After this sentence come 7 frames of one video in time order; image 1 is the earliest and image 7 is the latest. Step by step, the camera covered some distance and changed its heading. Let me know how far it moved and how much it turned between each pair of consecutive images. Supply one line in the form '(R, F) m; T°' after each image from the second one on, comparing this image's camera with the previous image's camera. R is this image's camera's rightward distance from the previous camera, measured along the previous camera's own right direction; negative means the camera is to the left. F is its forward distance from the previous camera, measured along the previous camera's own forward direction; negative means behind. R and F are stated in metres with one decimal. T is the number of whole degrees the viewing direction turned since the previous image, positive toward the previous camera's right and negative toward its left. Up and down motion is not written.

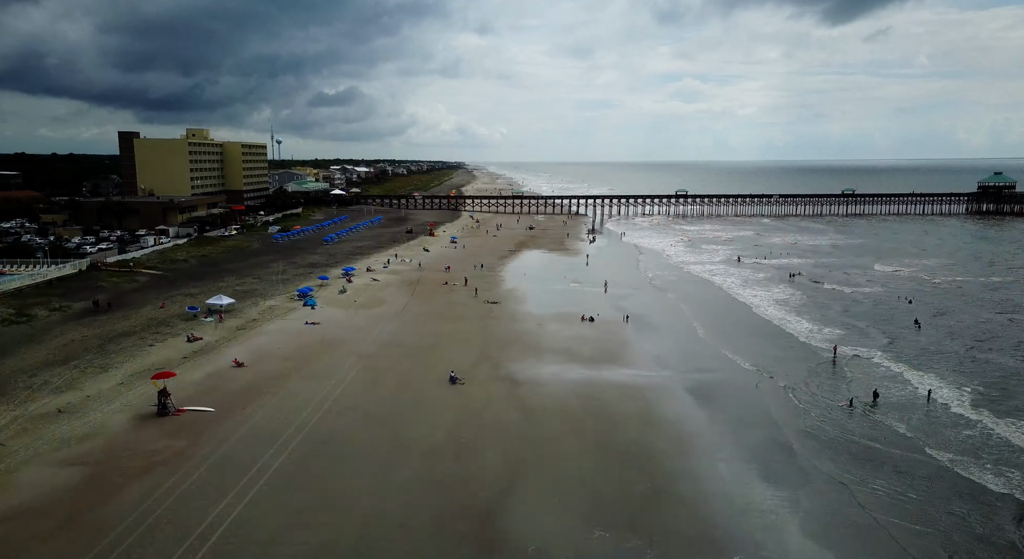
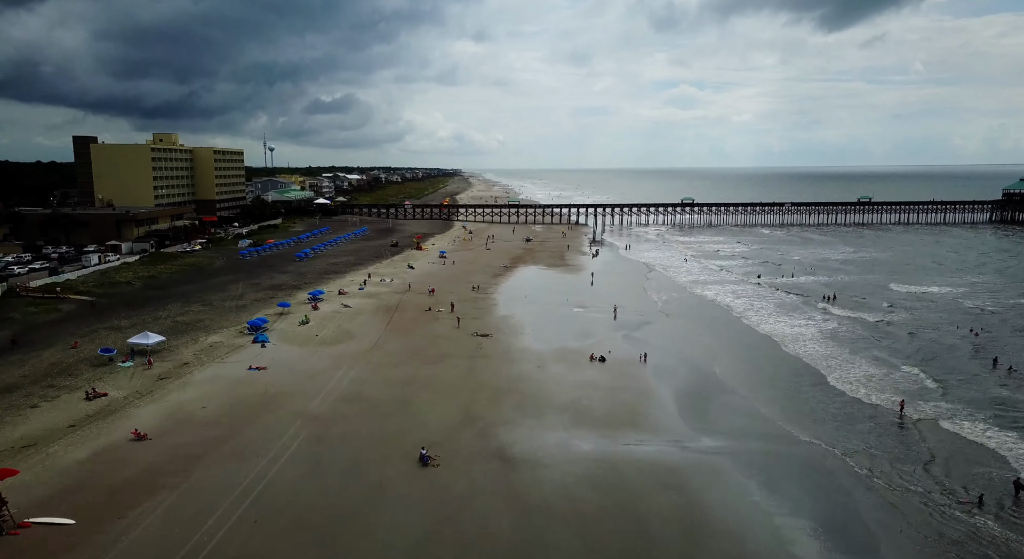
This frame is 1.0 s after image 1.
(+0.2, +5.9) m; 0°
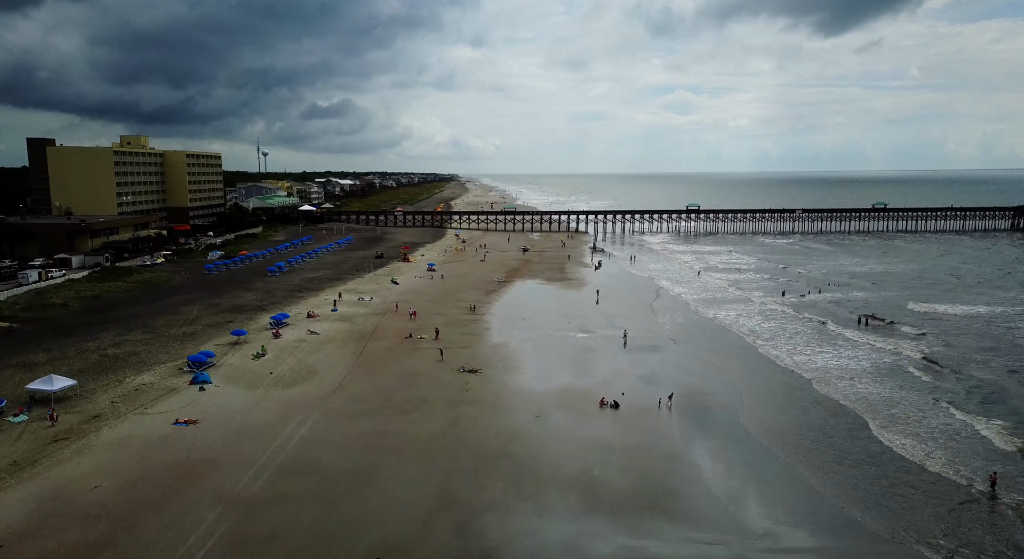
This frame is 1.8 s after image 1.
(+0.2, +4.9) m; 0°
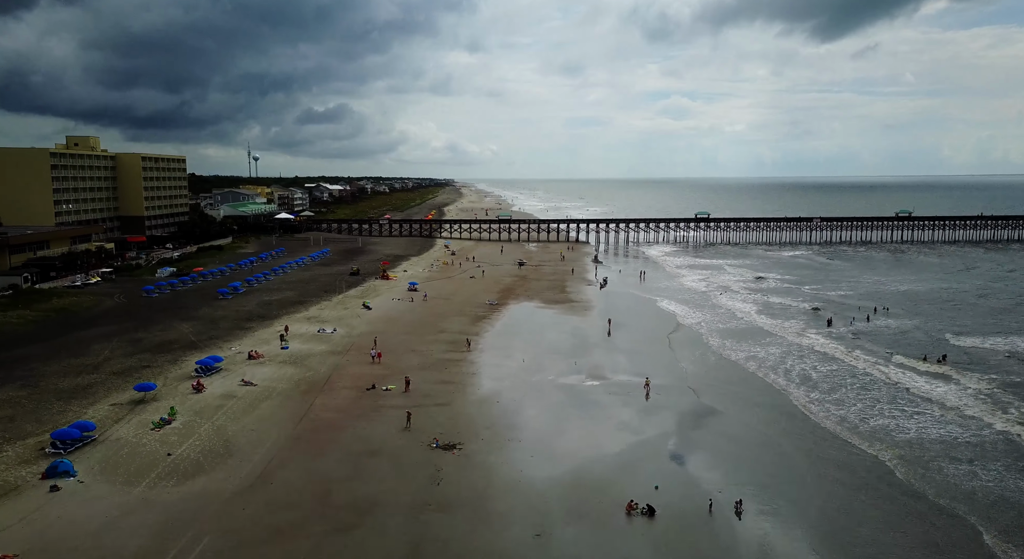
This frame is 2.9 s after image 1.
(+0.2, +6.8) m; 0°
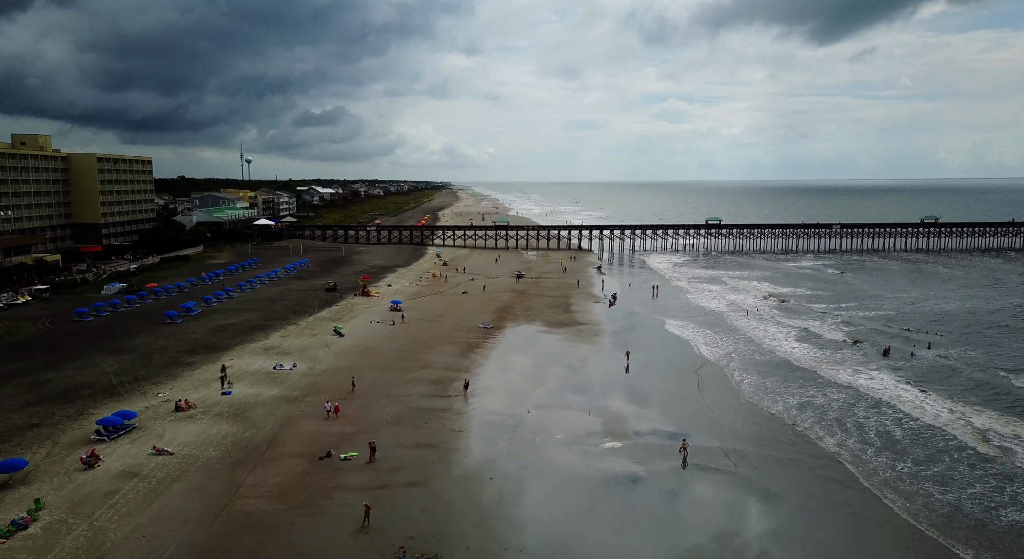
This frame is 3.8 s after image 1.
(0.0, +5.8) m; 0°
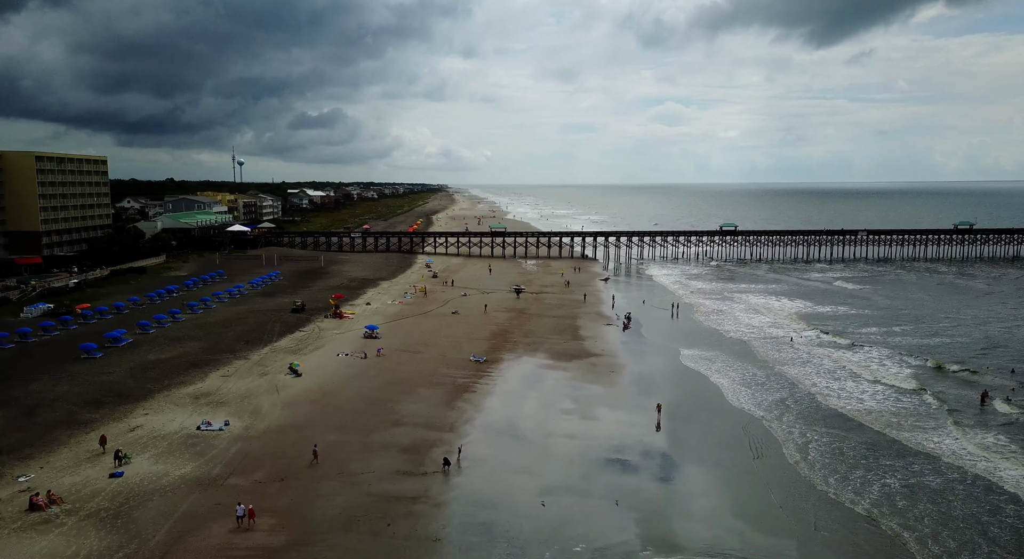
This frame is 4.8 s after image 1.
(0.0, +6.3) m; 0°
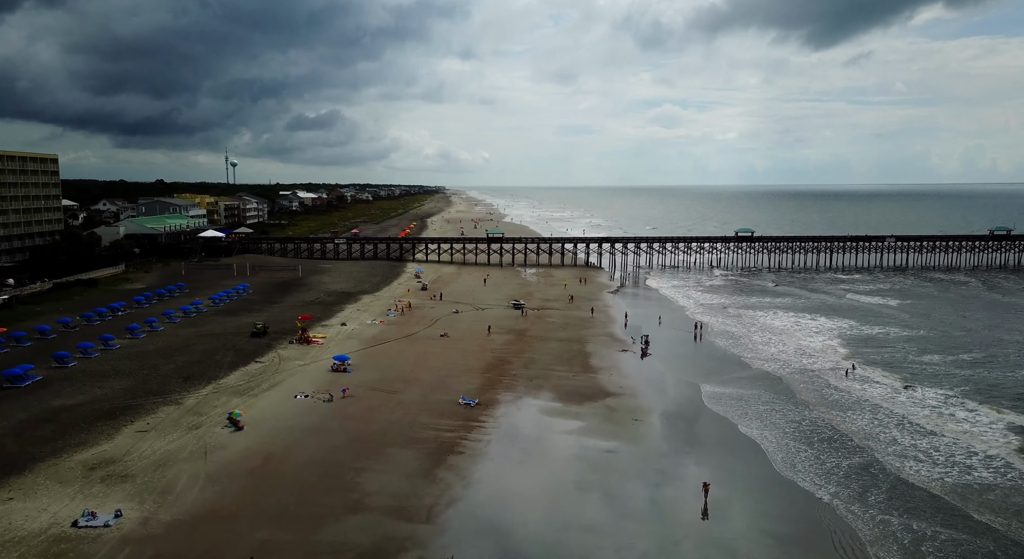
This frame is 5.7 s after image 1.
(0.0, +5.6) m; 0°
